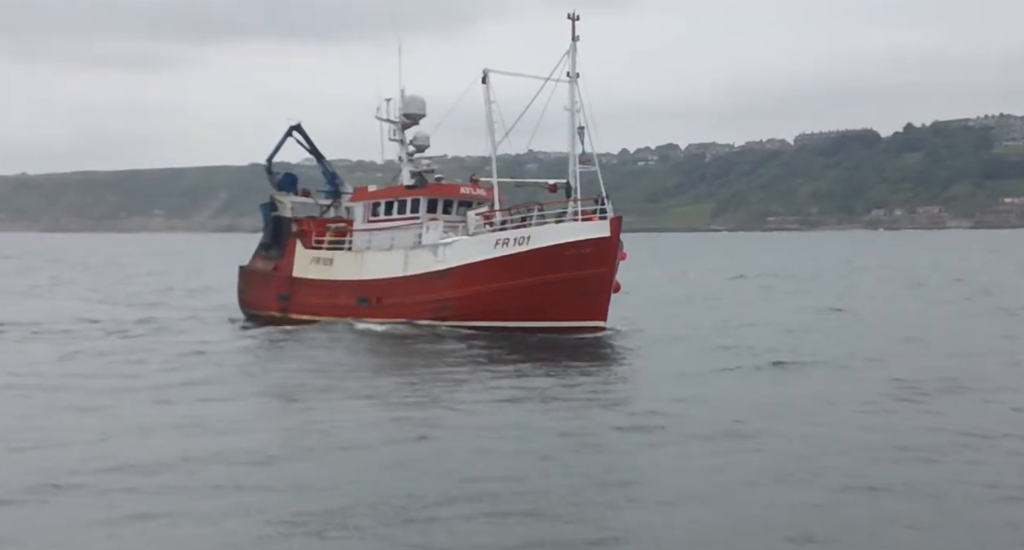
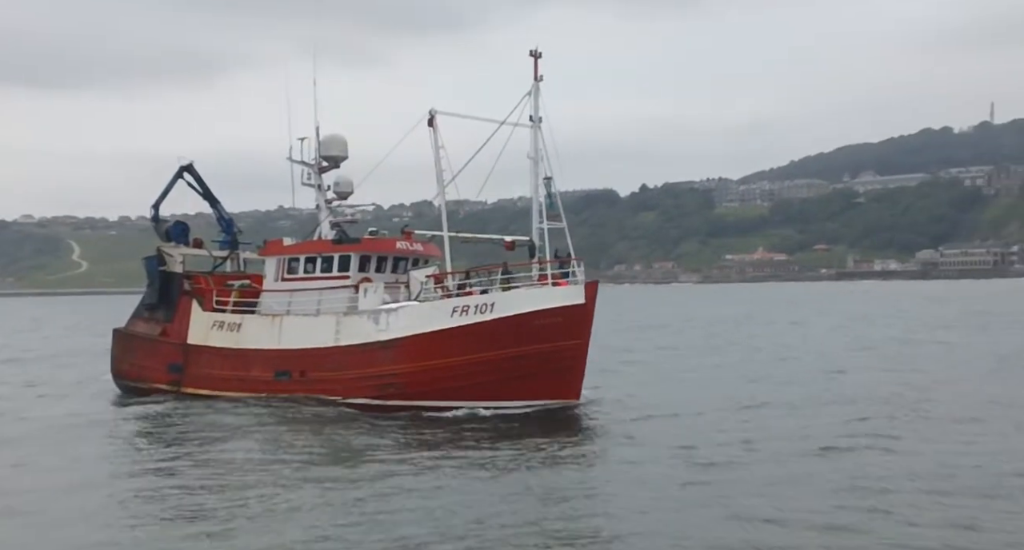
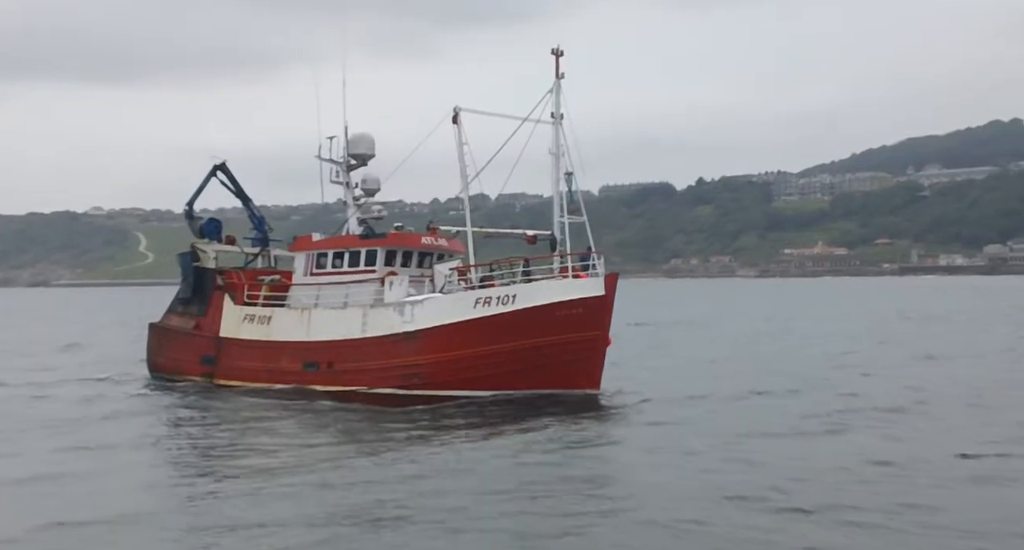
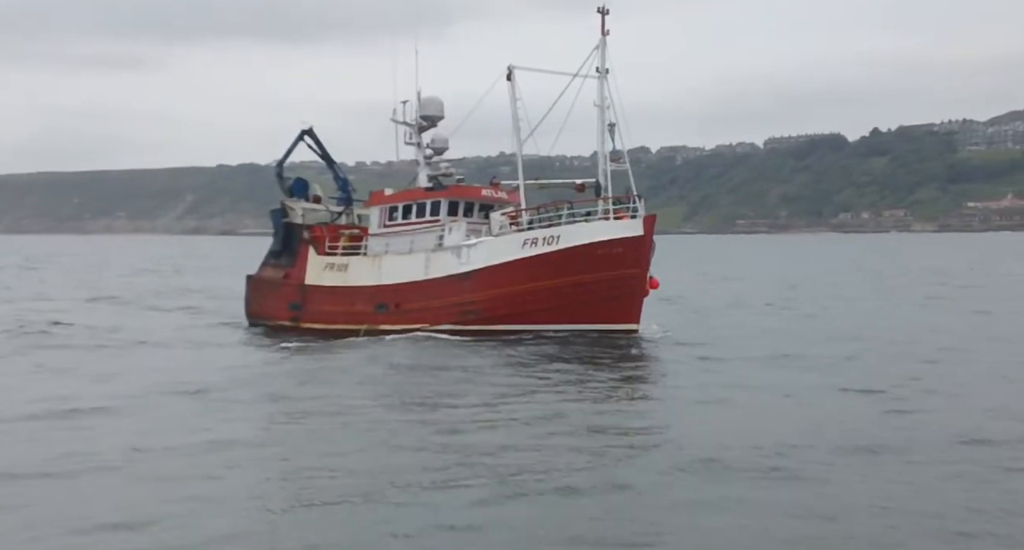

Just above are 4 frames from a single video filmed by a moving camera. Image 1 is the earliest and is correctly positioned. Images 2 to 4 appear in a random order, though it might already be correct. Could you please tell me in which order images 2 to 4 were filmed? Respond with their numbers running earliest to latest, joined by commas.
4, 3, 2
